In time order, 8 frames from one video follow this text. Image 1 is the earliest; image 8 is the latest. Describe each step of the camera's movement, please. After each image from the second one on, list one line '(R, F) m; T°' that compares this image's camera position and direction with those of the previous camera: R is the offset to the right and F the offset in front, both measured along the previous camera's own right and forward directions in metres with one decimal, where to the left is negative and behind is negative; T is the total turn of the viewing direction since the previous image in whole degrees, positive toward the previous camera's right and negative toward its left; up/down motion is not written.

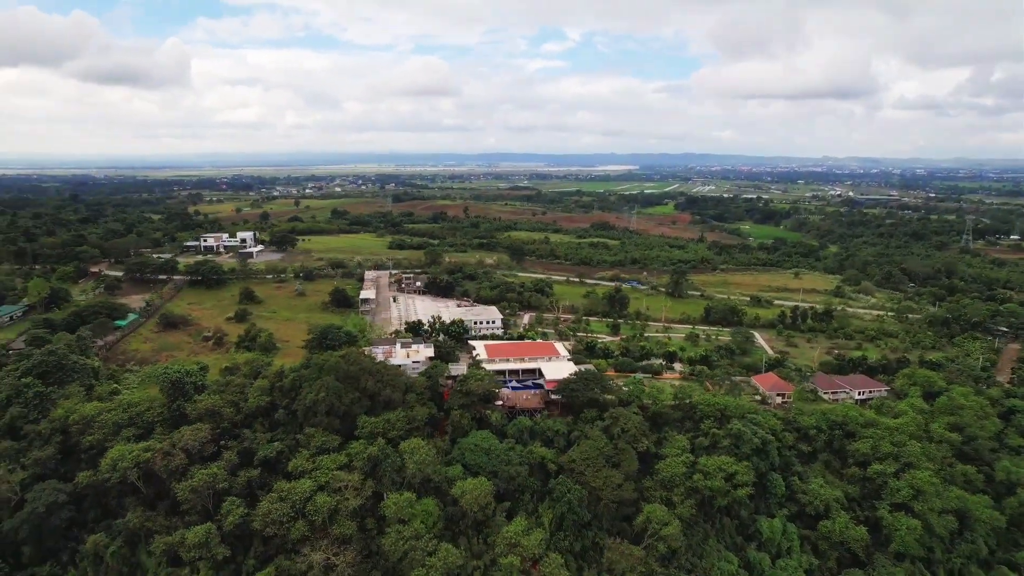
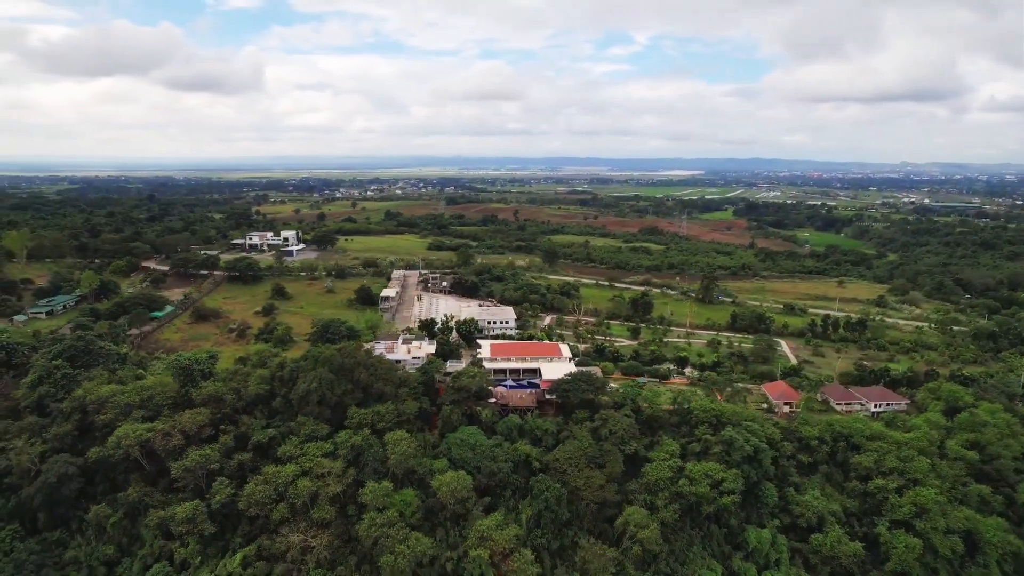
(+5.0, -0.6) m; -5°
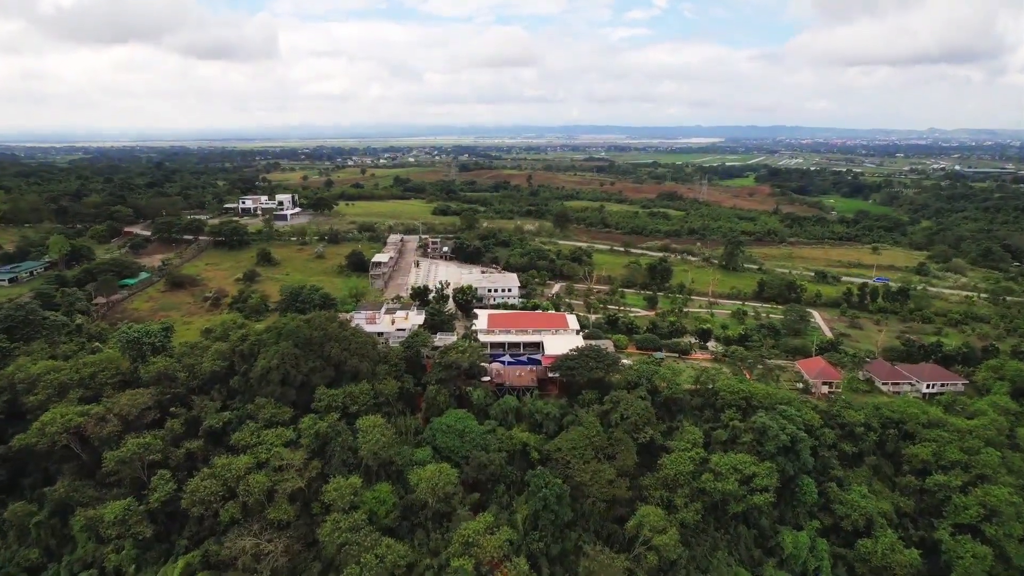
(+1.3, +6.8) m; -1°
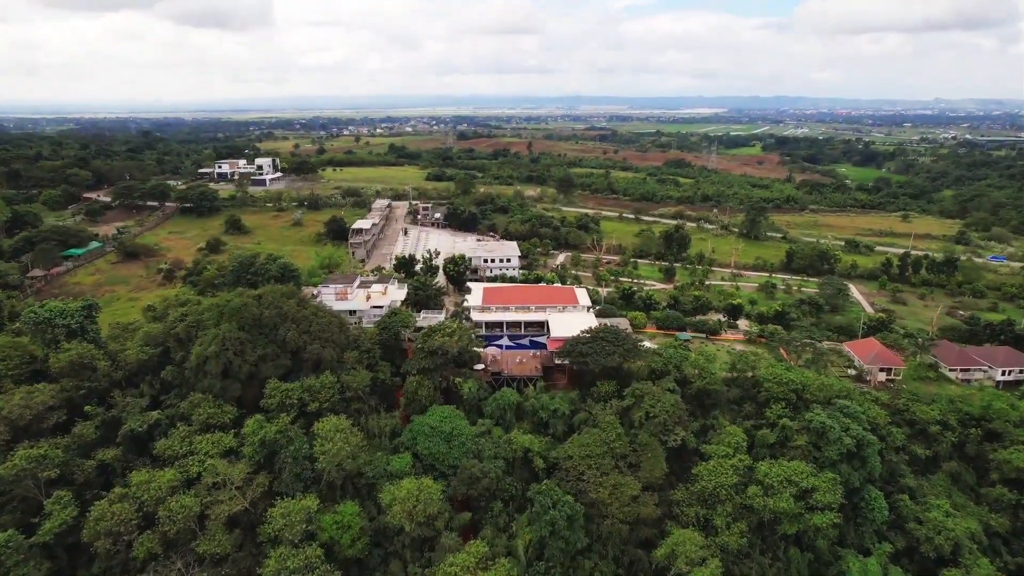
(+0.1, +7.9) m; 0°
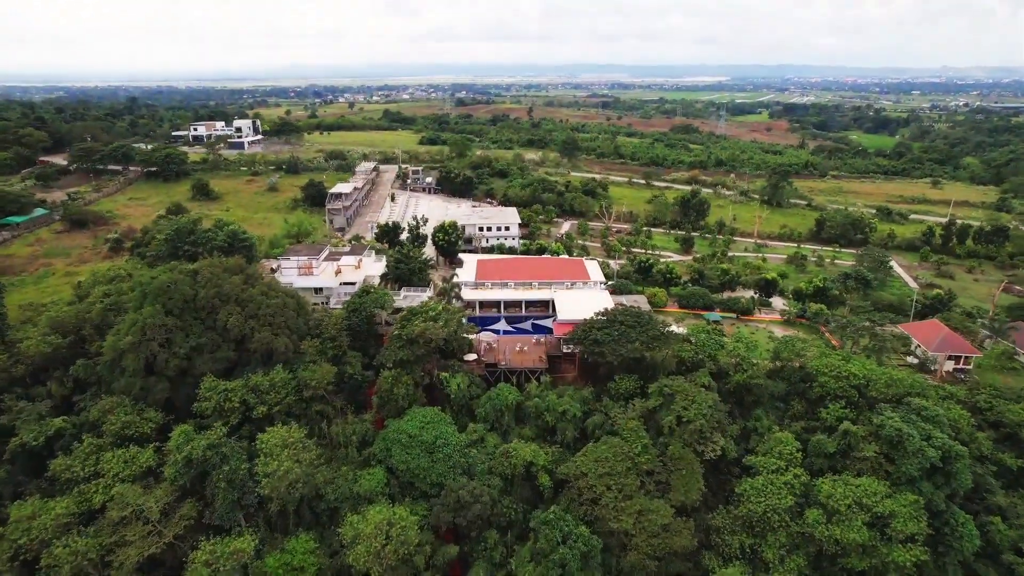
(+0.1, +6.6) m; 0°
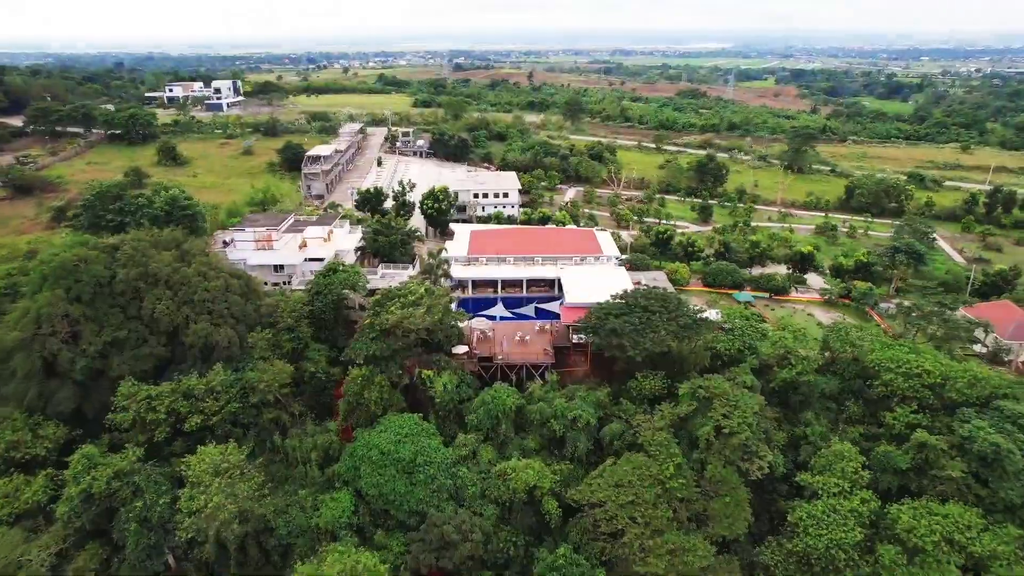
(0.0, +5.3) m; 0°
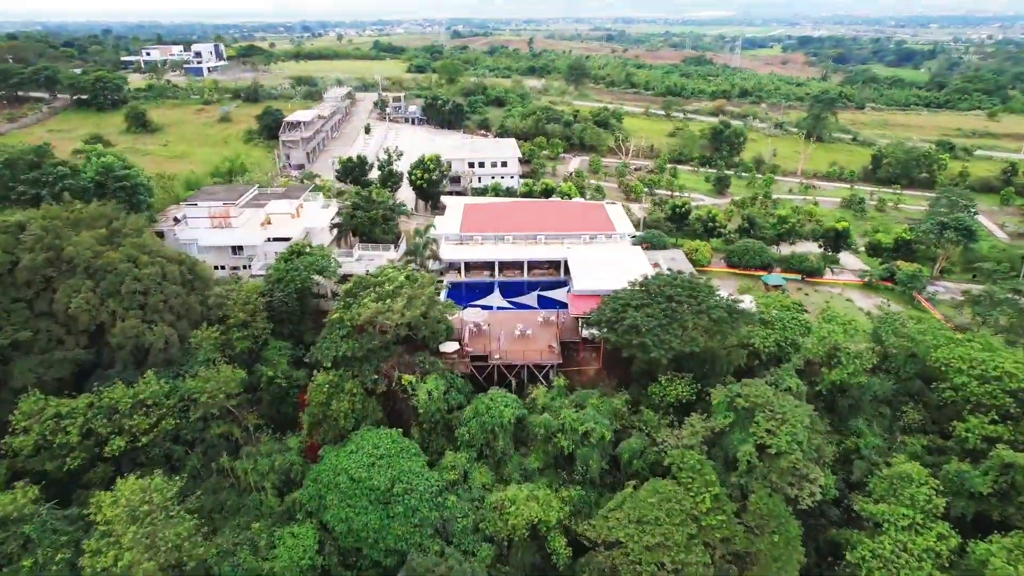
(0.0, +3.9) m; 0°
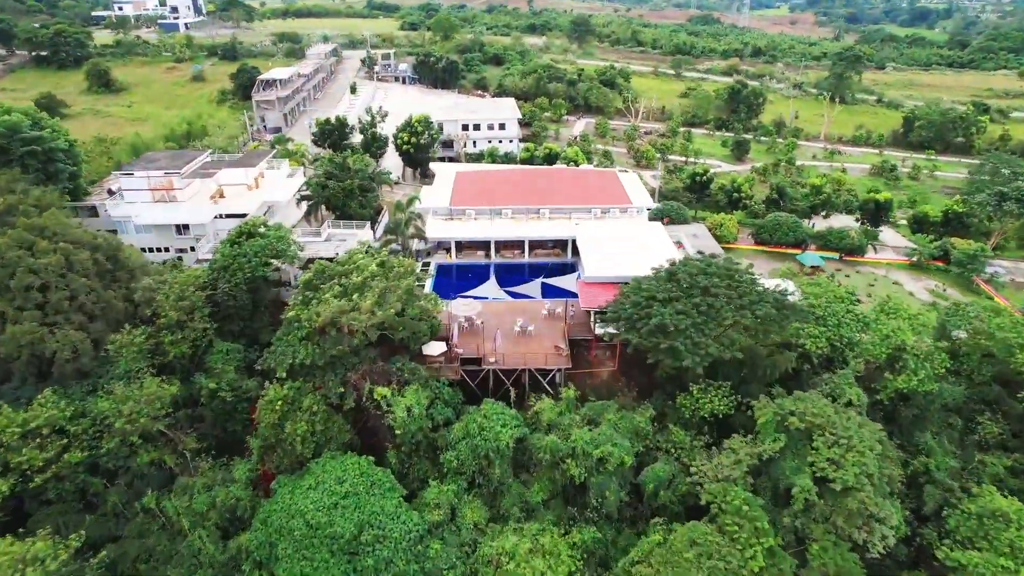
(0.0, +3.7) m; 0°
